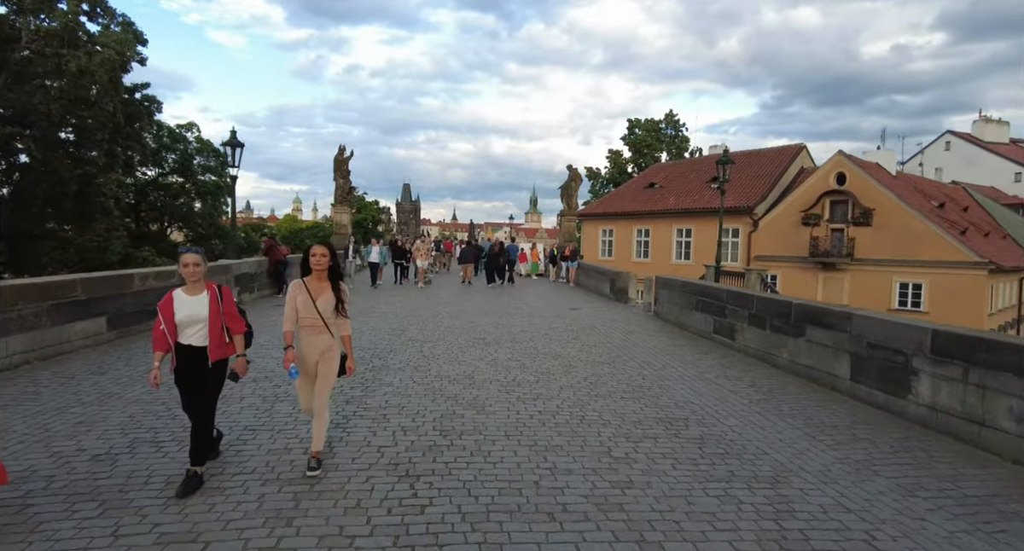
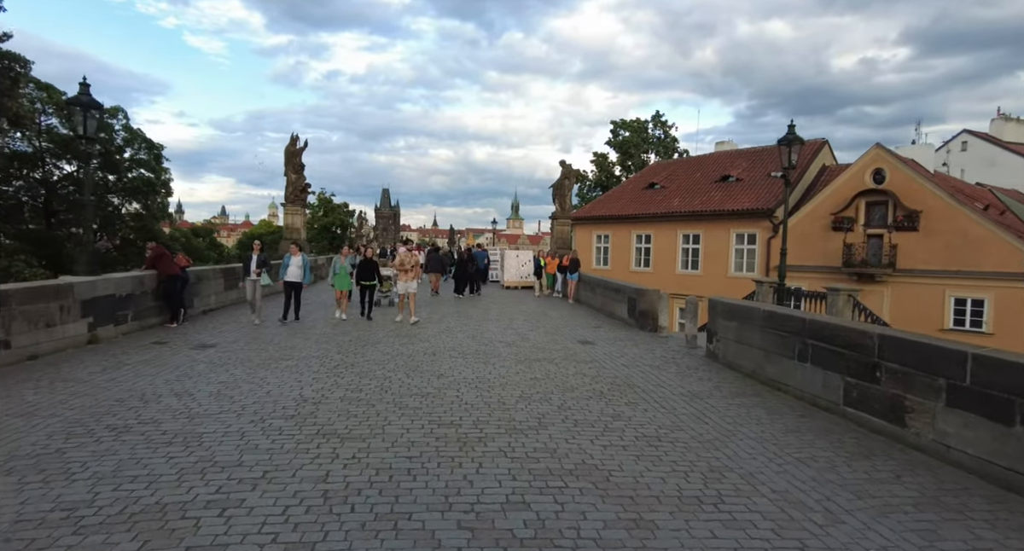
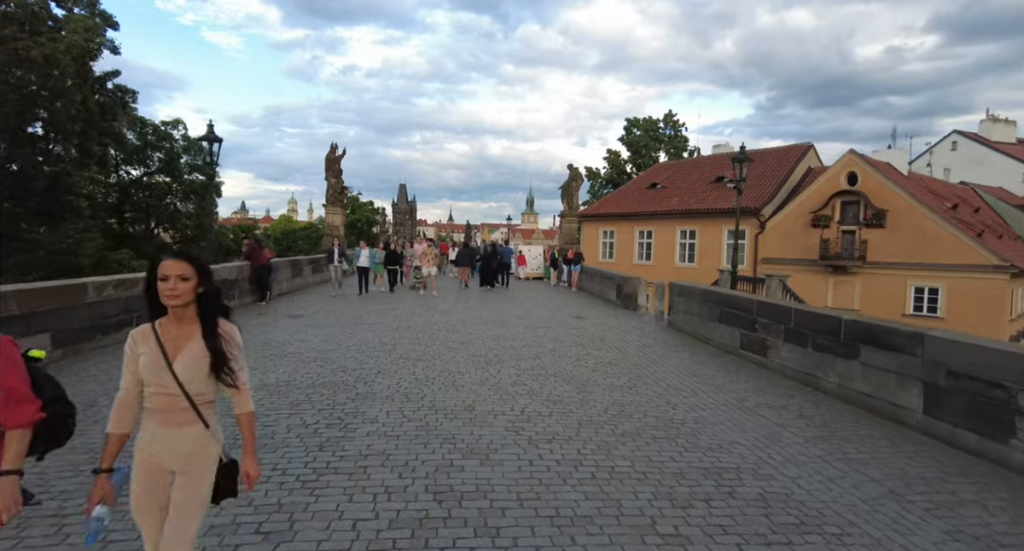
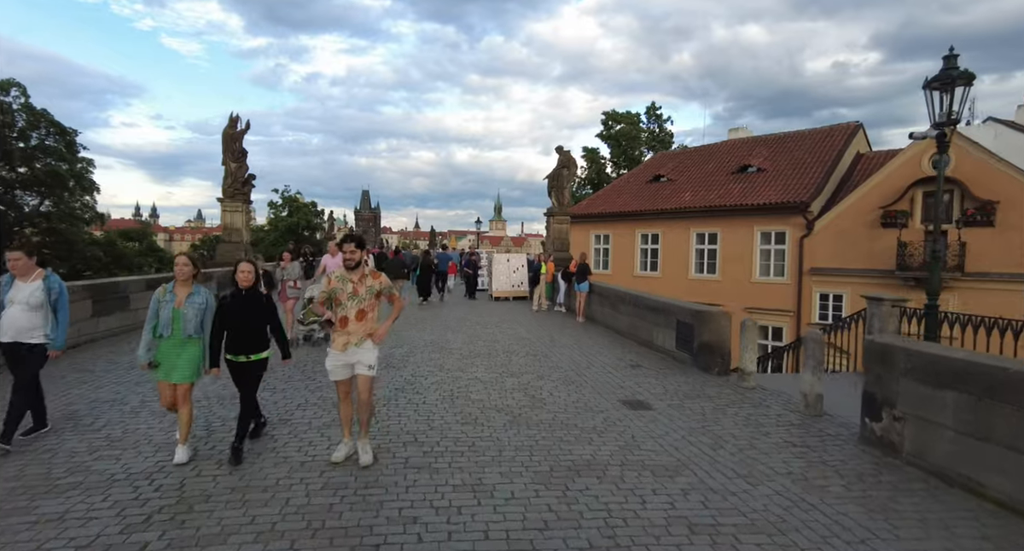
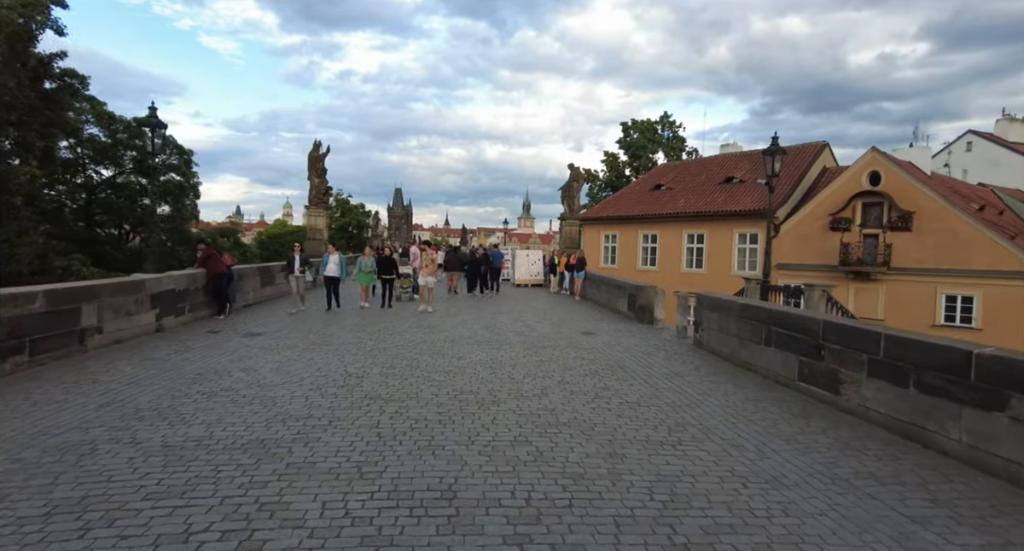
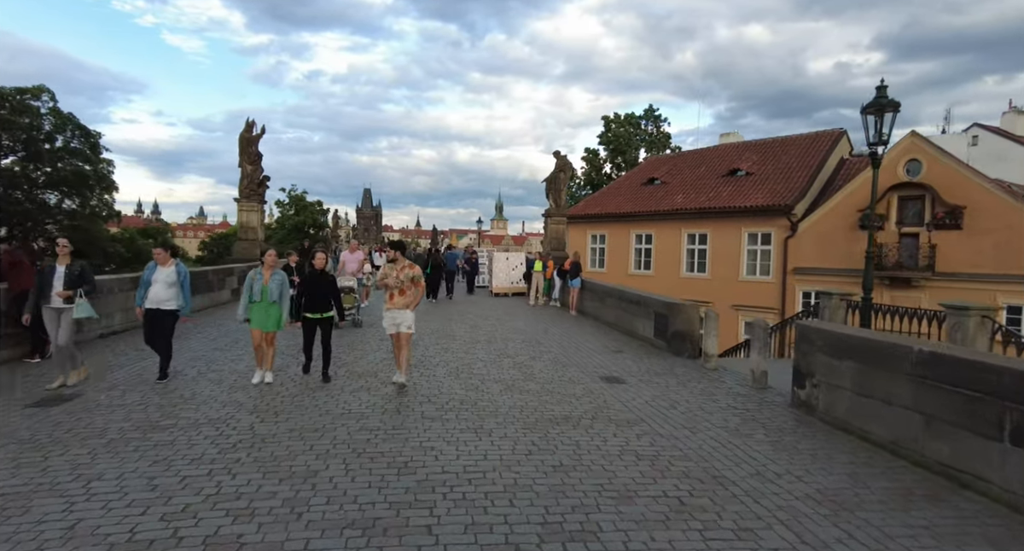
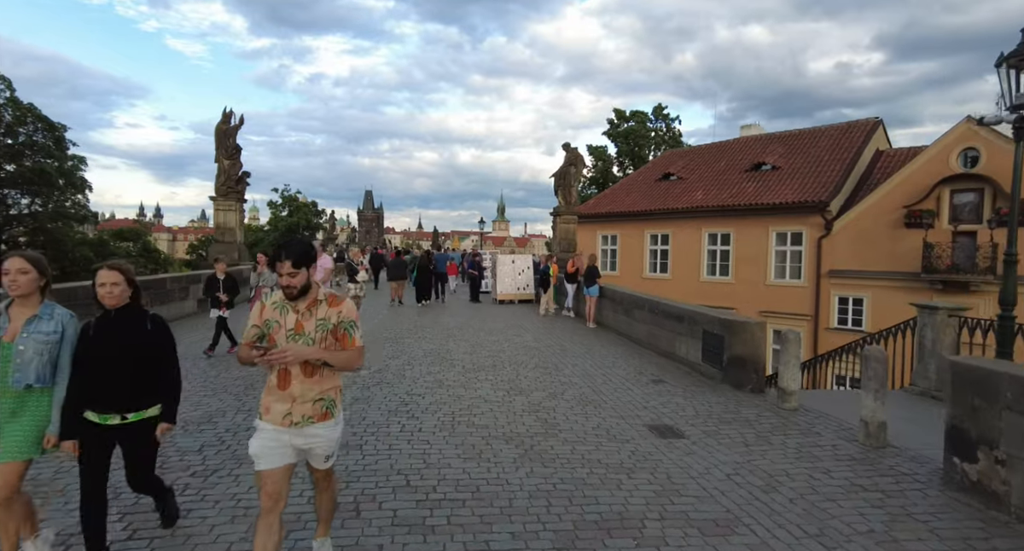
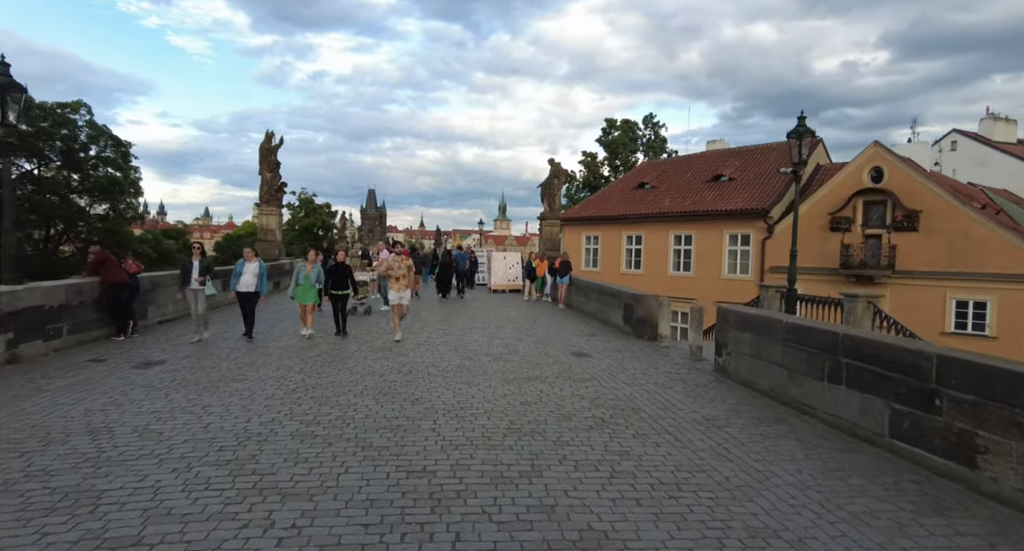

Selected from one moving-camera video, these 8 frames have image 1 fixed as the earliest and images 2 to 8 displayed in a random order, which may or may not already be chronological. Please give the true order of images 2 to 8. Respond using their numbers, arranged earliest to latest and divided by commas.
3, 5, 2, 8, 6, 4, 7
